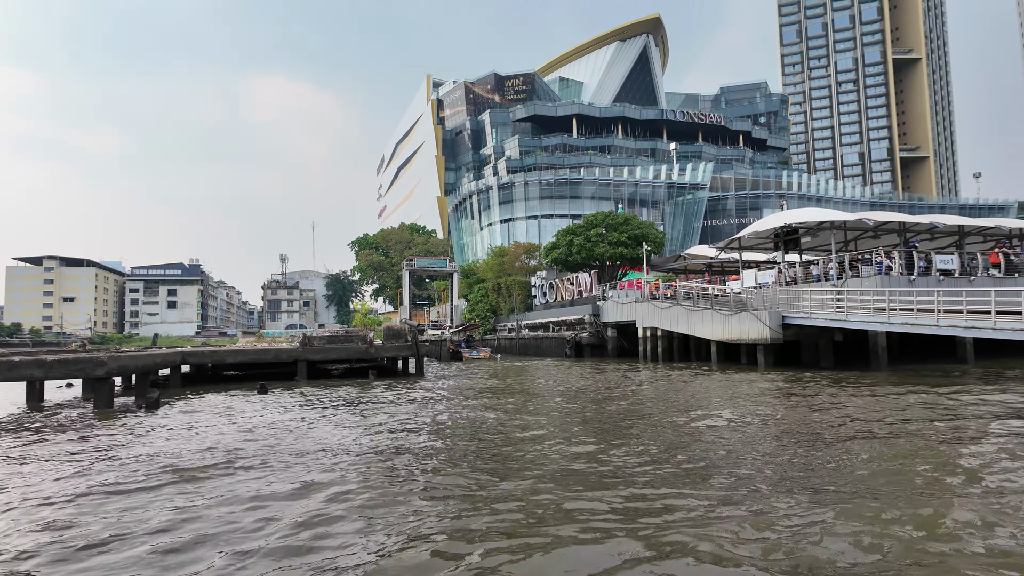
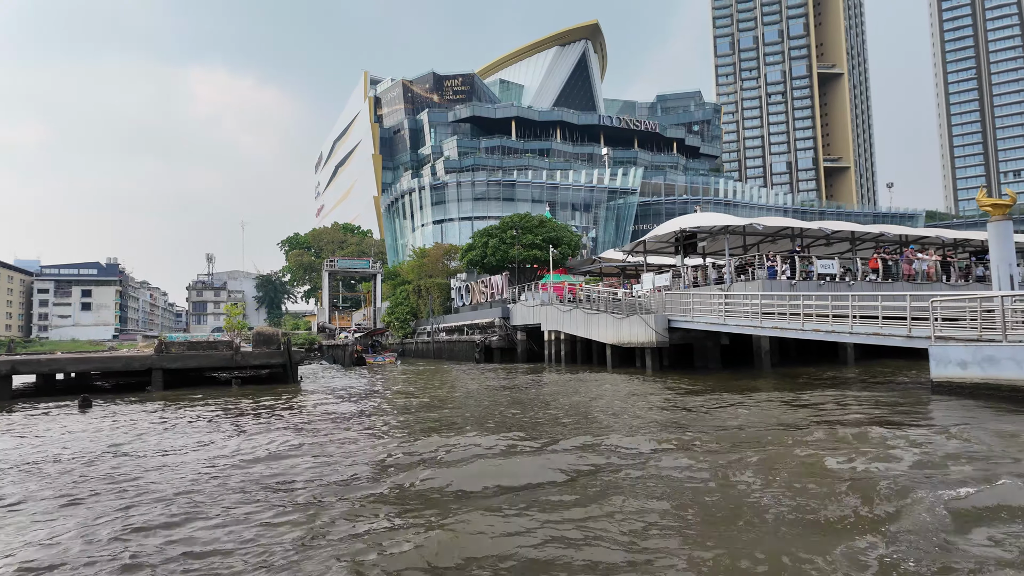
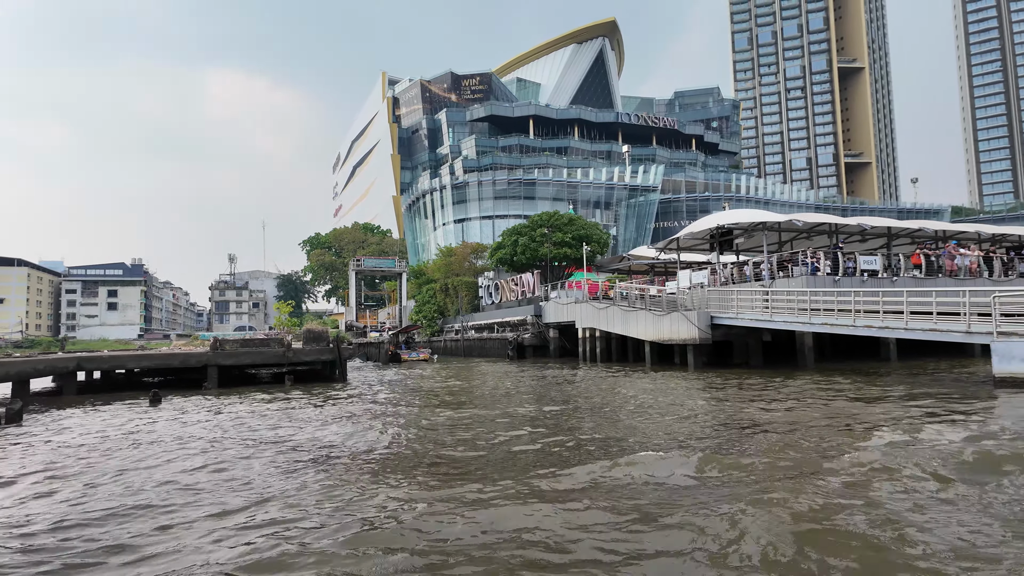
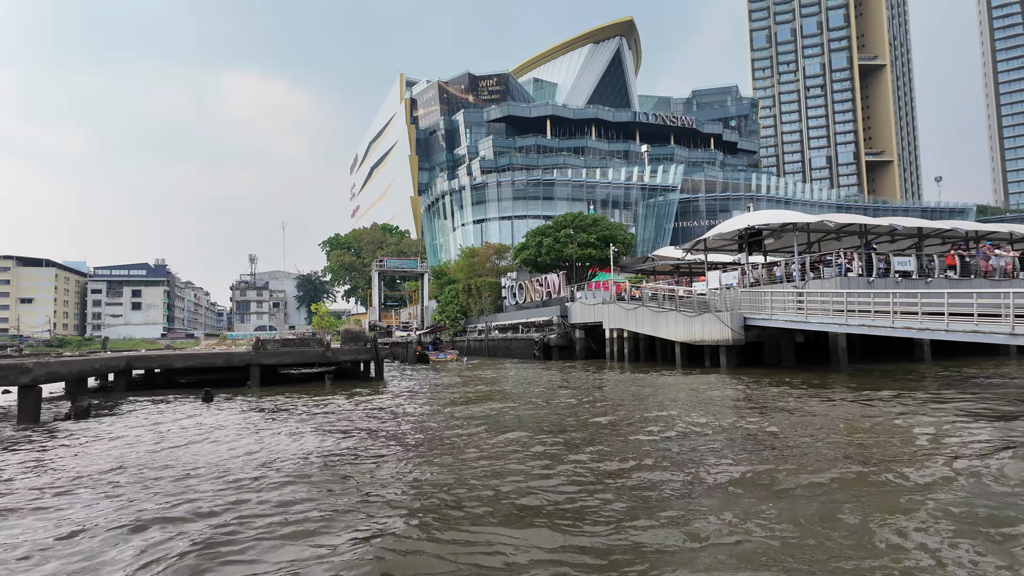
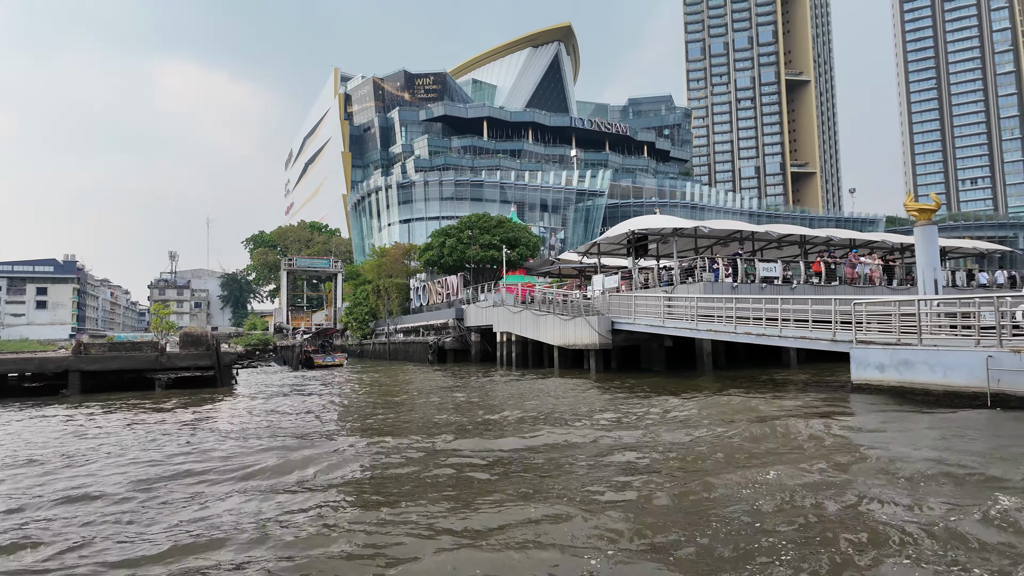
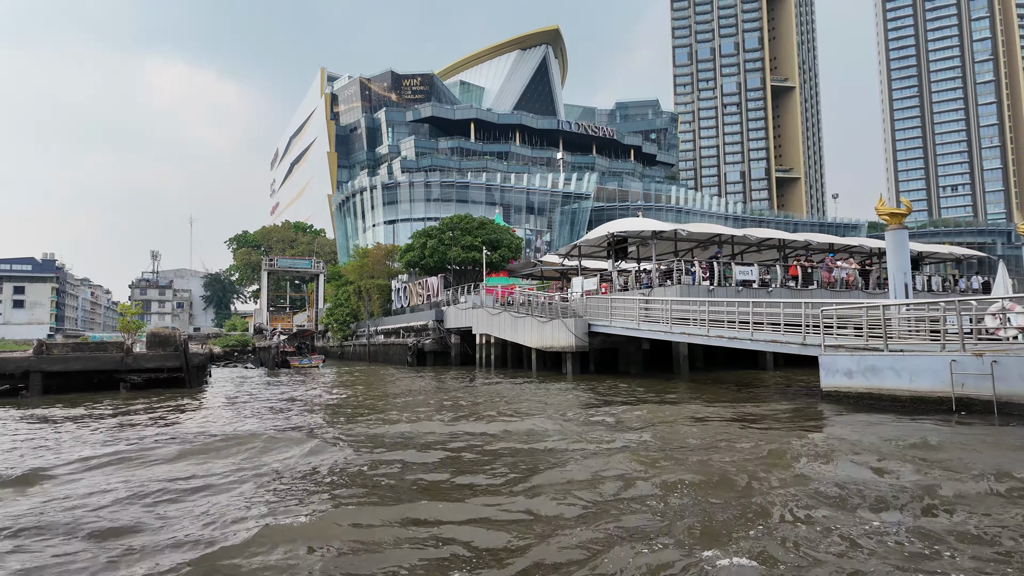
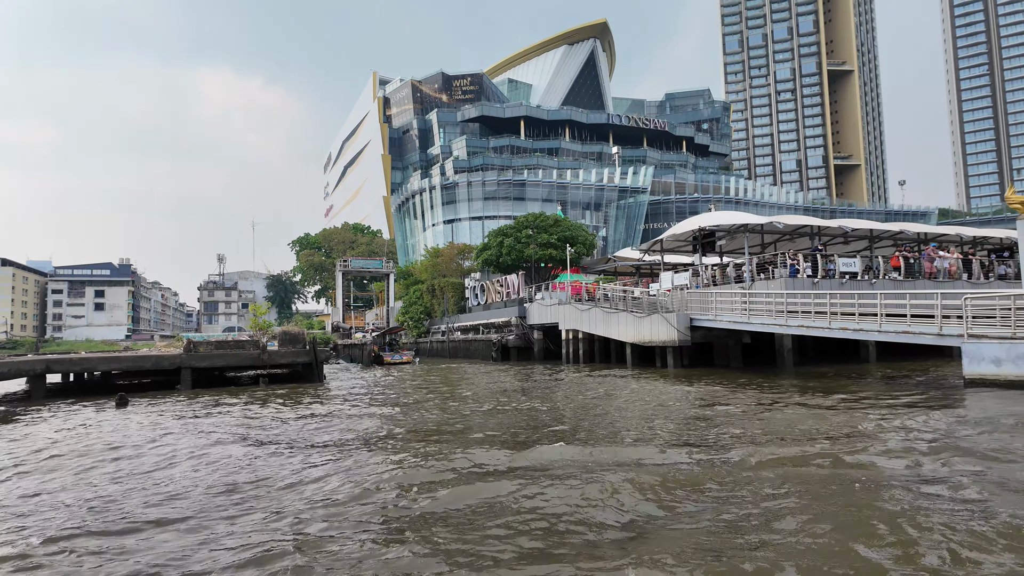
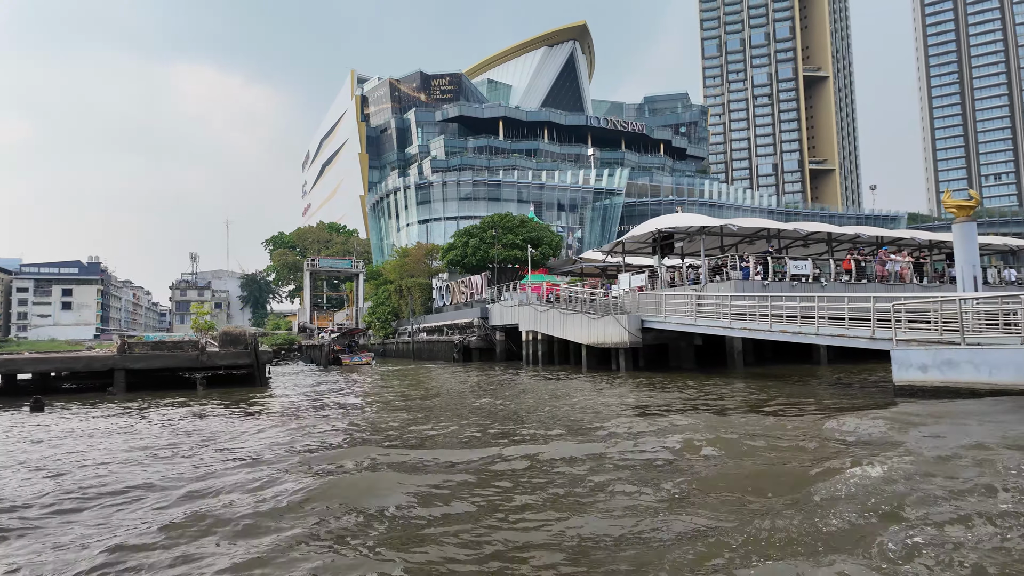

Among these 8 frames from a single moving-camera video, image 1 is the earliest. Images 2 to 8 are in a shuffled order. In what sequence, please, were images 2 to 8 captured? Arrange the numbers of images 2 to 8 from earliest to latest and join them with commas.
4, 3, 7, 2, 8, 5, 6
